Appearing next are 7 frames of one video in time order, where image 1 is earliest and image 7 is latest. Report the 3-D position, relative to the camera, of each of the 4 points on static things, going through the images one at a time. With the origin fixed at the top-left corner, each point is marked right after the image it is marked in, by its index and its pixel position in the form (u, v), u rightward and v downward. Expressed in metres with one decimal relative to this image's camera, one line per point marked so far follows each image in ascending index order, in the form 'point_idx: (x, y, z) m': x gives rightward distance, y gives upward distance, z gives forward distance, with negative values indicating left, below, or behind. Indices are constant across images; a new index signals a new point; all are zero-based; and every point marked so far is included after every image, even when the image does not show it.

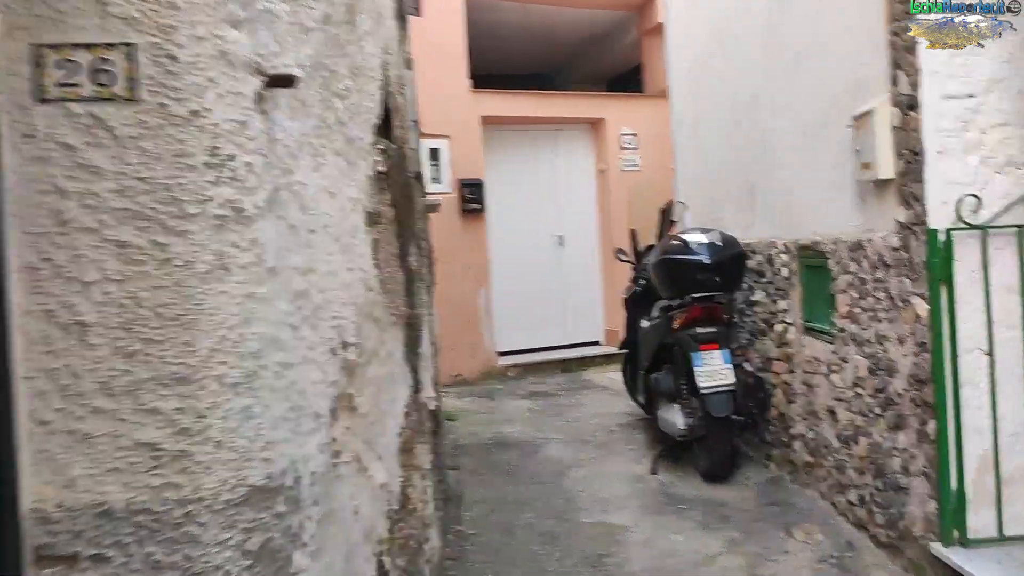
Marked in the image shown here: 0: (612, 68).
0: (+1.0, +2.2, +7.4) m
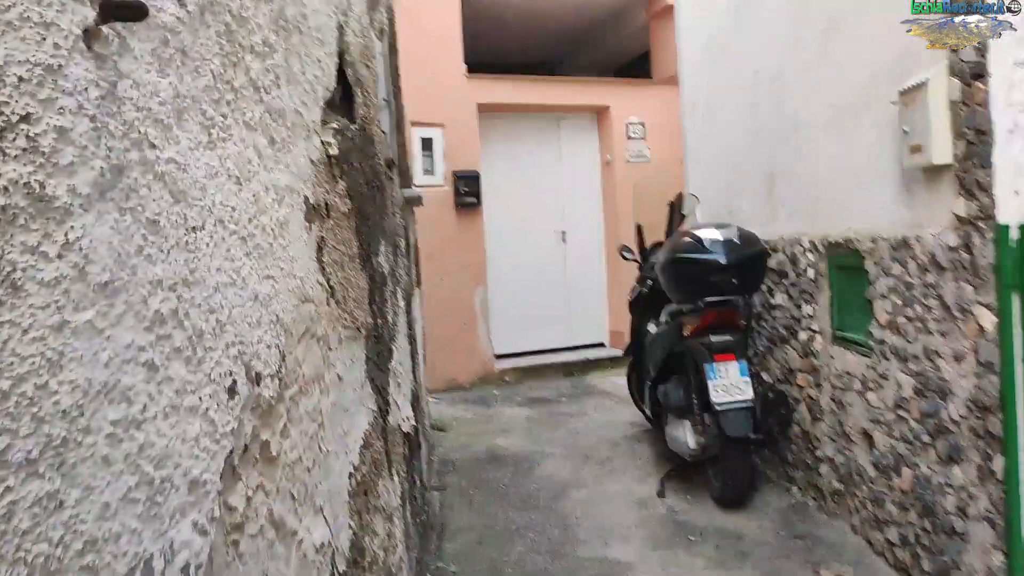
0: (+1.0, +2.2, +7.0) m
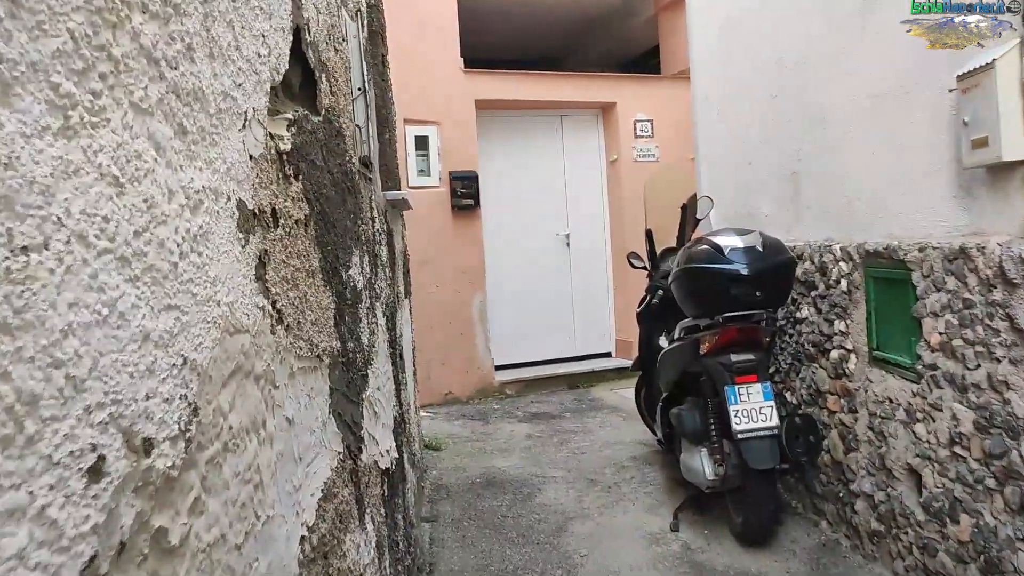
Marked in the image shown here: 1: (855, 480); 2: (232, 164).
0: (+1.0, +2.2, +6.7) m
1: (+1.2, -0.6, +2.5) m
2: (-0.5, +0.2, +1.2) m
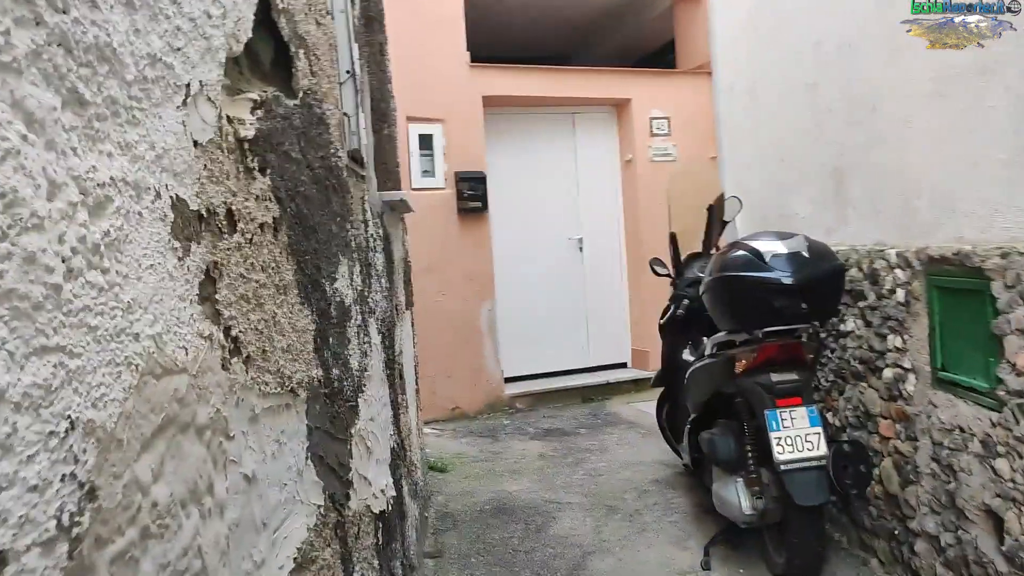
0: (+1.1, +2.1, +6.4) m
1: (+1.2, -0.7, +2.2) m
2: (-0.4, +0.2, +0.9) m
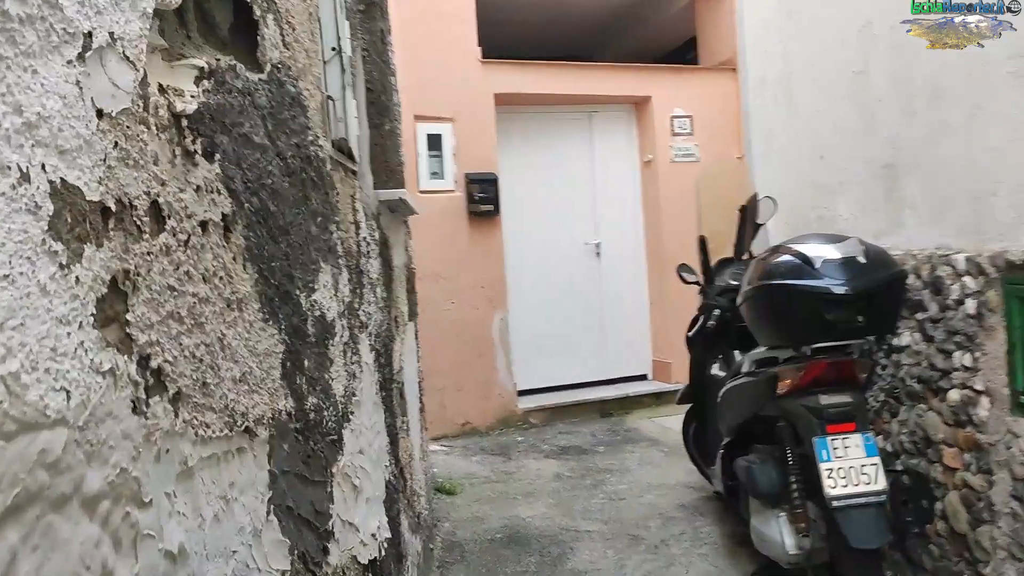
0: (+1.2, +2.0, +6.1) m
1: (+1.2, -0.7, +1.9) m
2: (-0.4, +0.2, +0.7) m
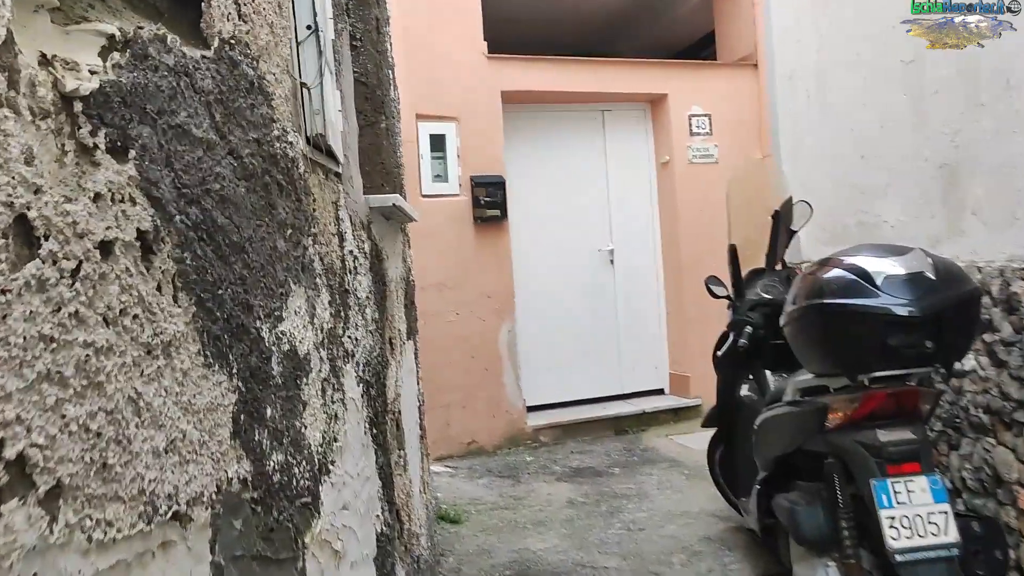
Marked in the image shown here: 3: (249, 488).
0: (+1.3, +2.0, +5.9) m
1: (+1.3, -0.7, +1.6) m
2: (-0.4, +0.1, +0.4) m
3: (-0.3, -0.3, +1.0) m
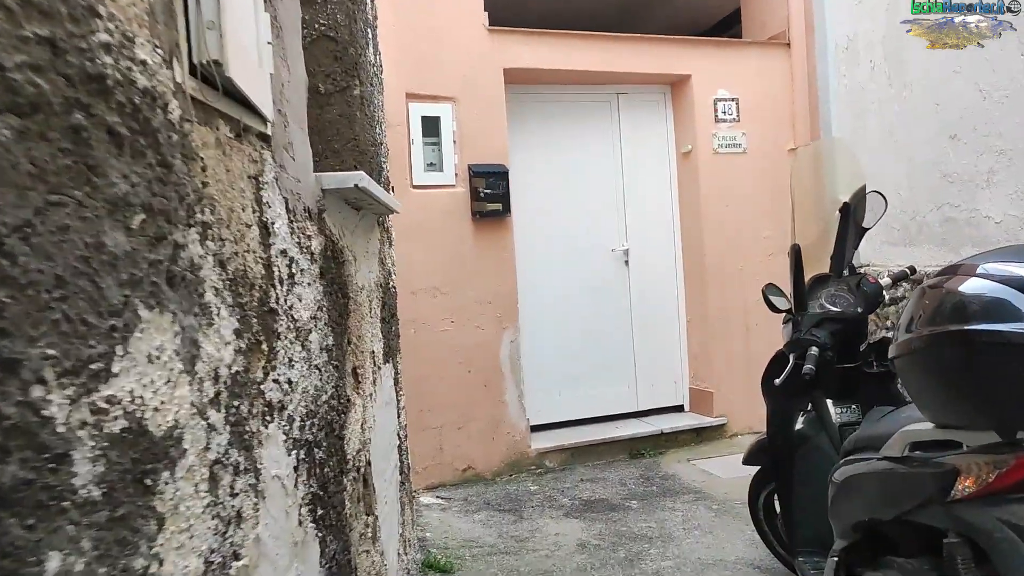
0: (+1.3, +2.0, +5.4) m
1: (+1.3, -0.8, +1.1) m
2: (-0.4, +0.1, -0.1) m
3: (-0.3, -0.3, +0.5) m
